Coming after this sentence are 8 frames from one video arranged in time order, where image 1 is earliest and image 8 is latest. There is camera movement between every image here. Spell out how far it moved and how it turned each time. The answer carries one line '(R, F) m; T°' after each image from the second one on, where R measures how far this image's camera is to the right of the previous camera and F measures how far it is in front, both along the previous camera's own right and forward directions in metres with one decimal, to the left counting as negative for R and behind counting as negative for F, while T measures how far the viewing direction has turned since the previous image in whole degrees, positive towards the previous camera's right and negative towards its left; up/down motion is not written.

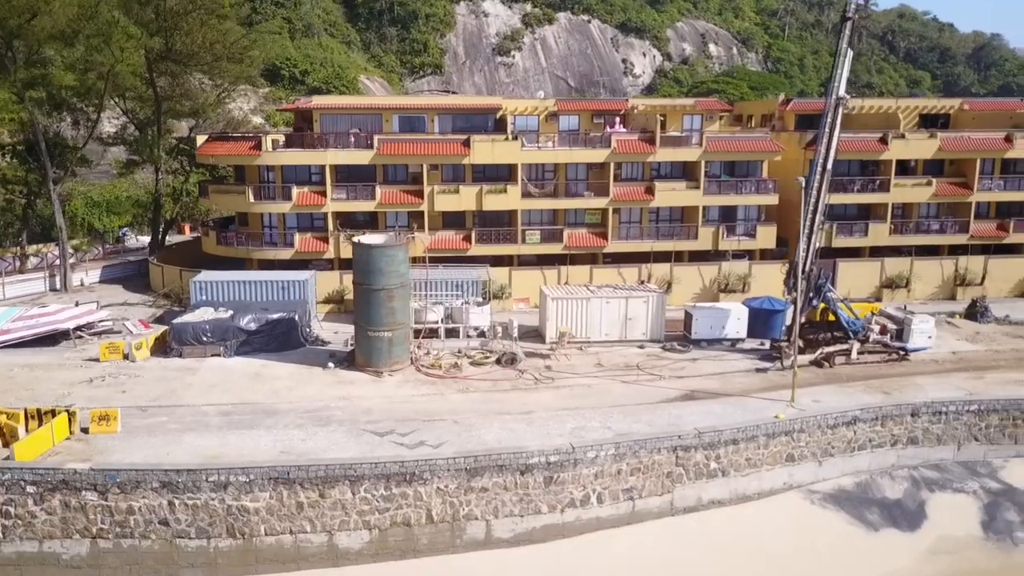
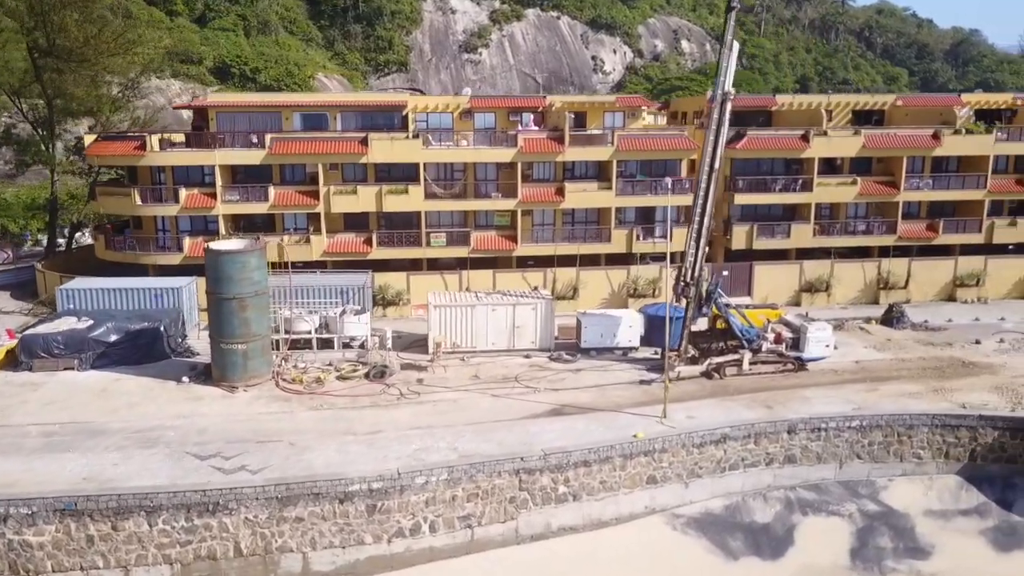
(+4.7, +1.8) m; 0°
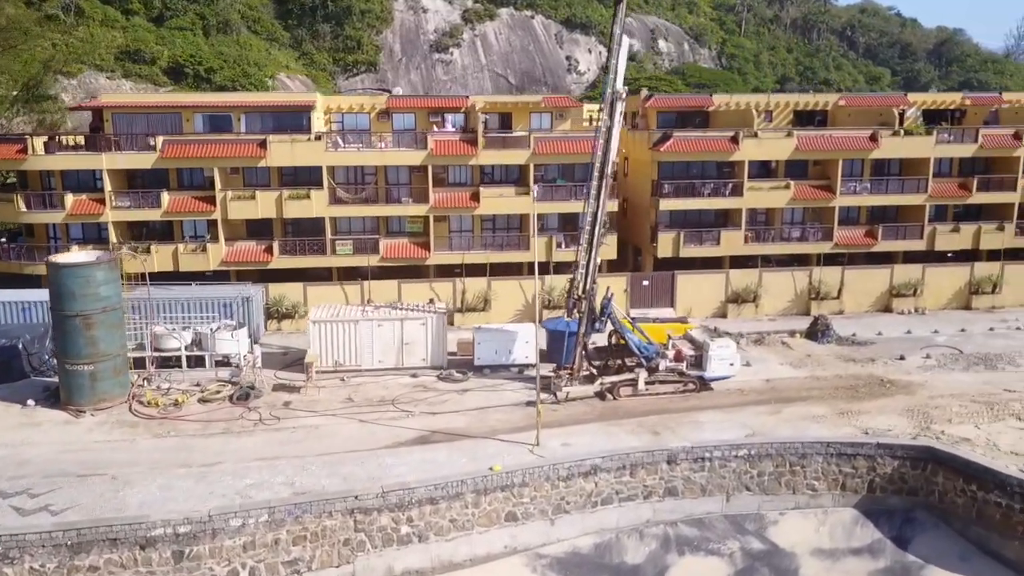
(+4.2, +2.1) m; 0°
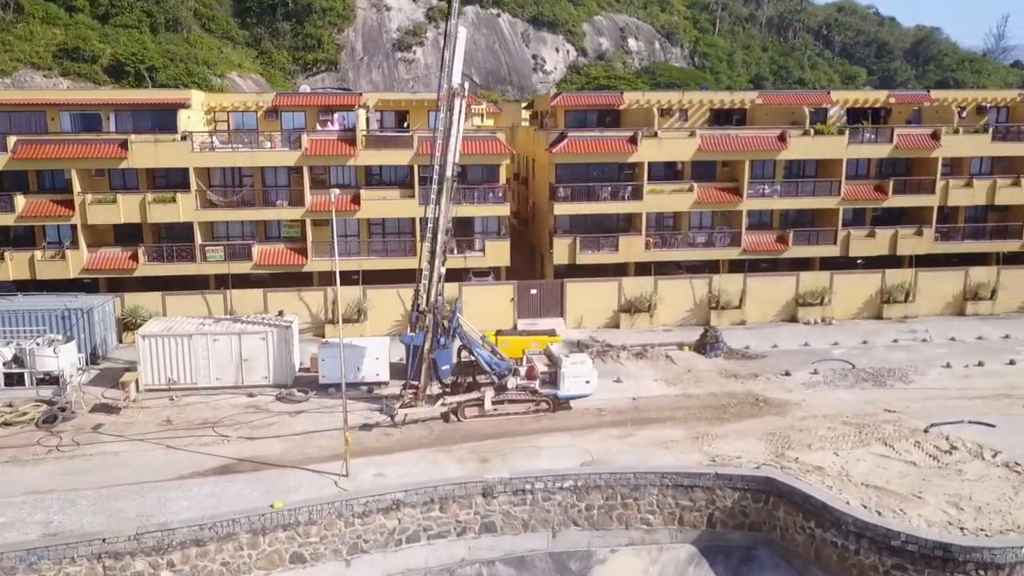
(+5.2, +2.2) m; 0°
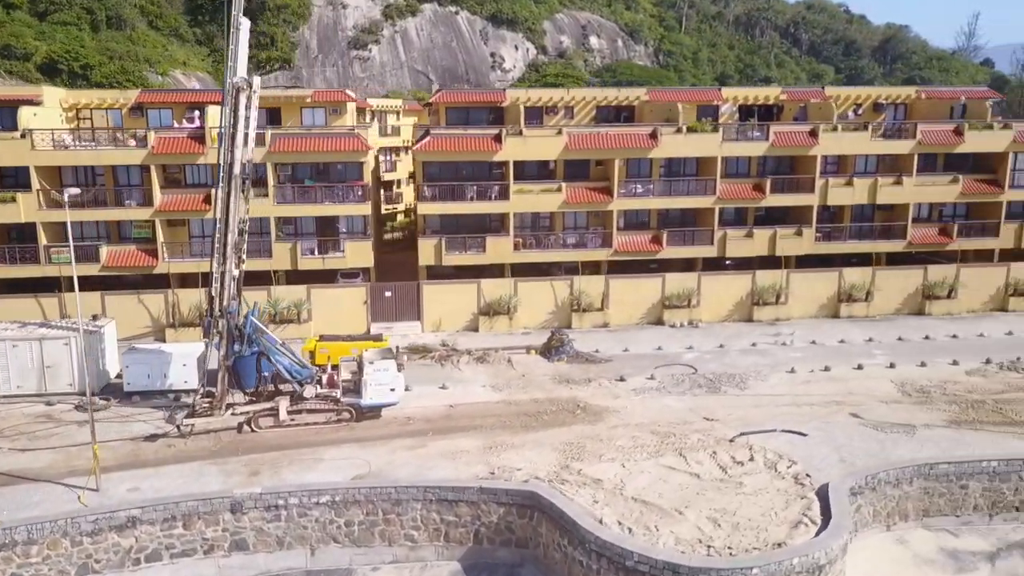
(+6.2, +1.0) m; 0°
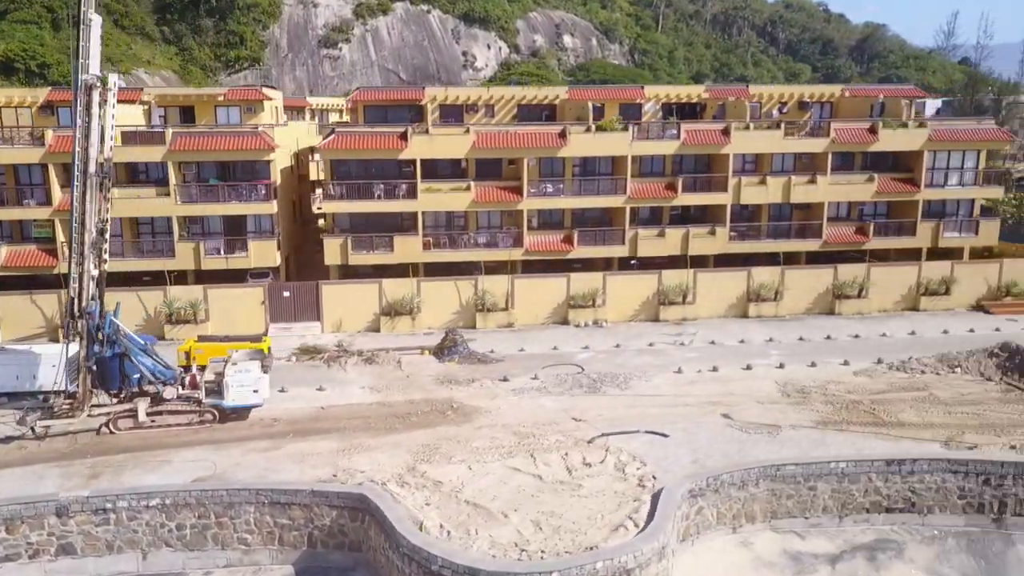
(+4.1, +0.3) m; 0°
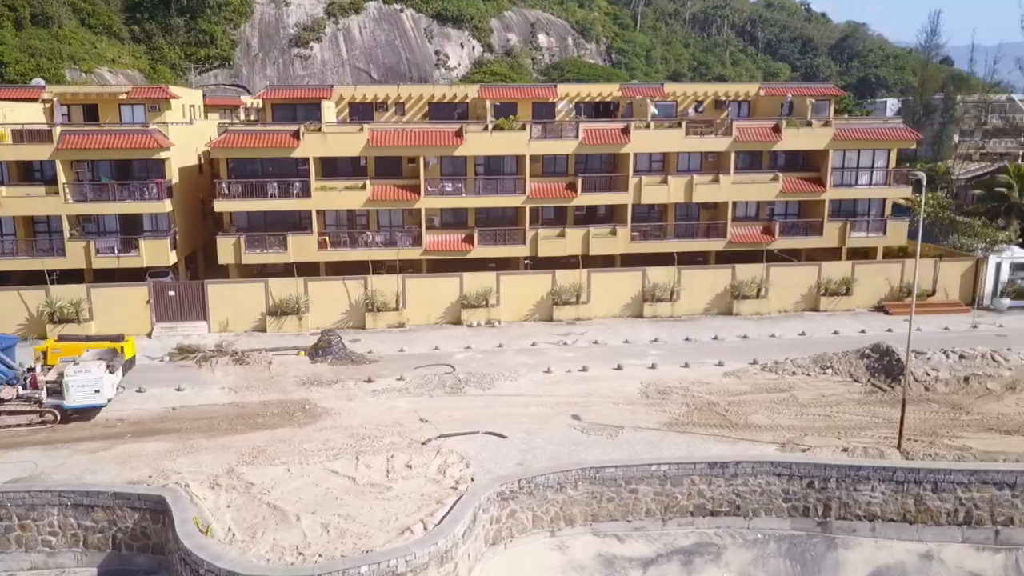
(+4.9, +0.3) m; 0°
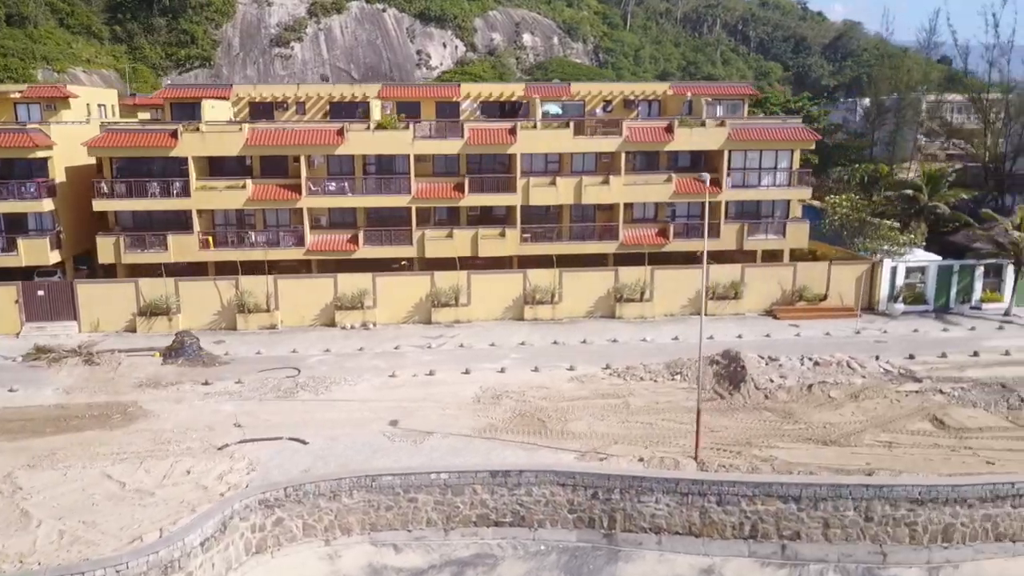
(+6.2, +0.6) m; -1°
